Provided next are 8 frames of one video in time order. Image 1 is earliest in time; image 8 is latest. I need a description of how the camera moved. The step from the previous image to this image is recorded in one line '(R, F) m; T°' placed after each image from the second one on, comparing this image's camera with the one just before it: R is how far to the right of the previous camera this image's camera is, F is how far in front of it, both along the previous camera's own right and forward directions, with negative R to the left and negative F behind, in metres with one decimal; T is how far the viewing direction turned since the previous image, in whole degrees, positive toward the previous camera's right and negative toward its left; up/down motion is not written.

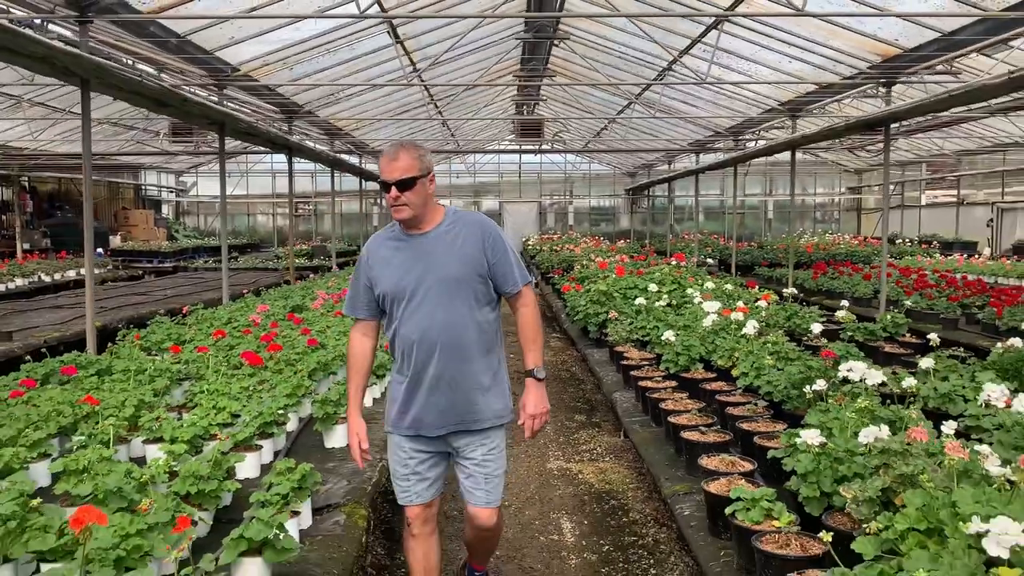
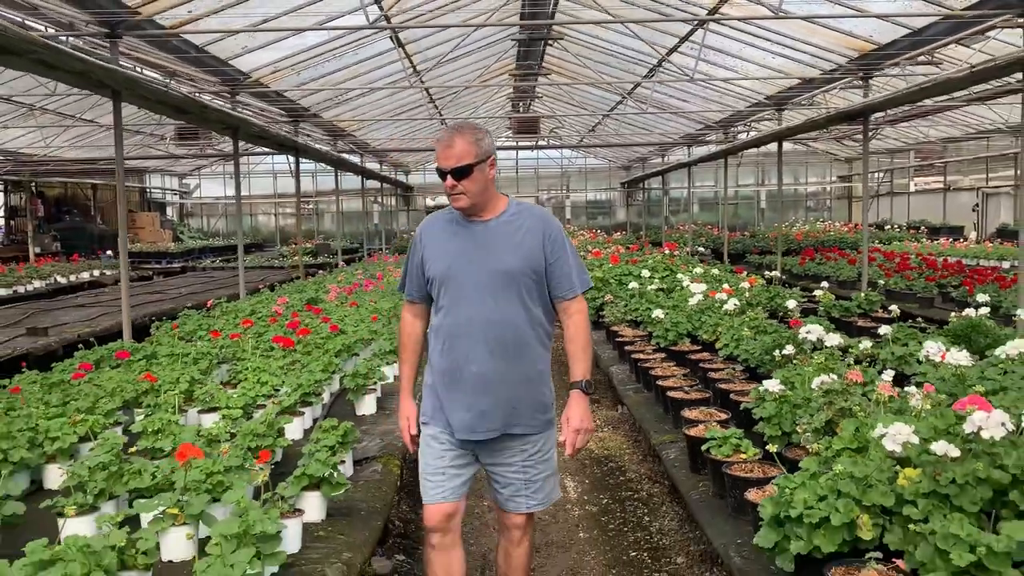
(0.0, -0.5) m; 0°
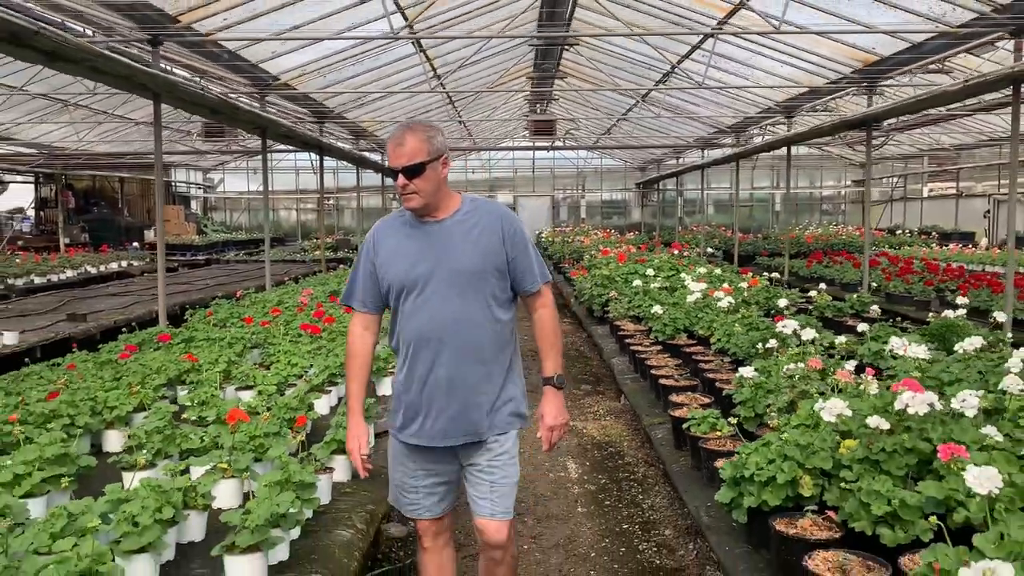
(0.0, -0.4) m; -1°
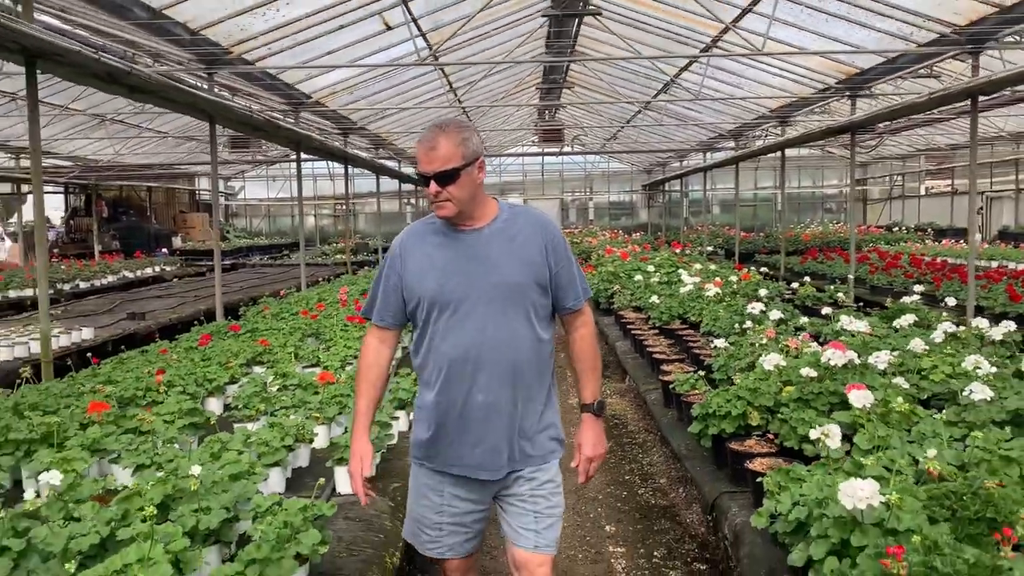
(-0.1, -0.9) m; -1°
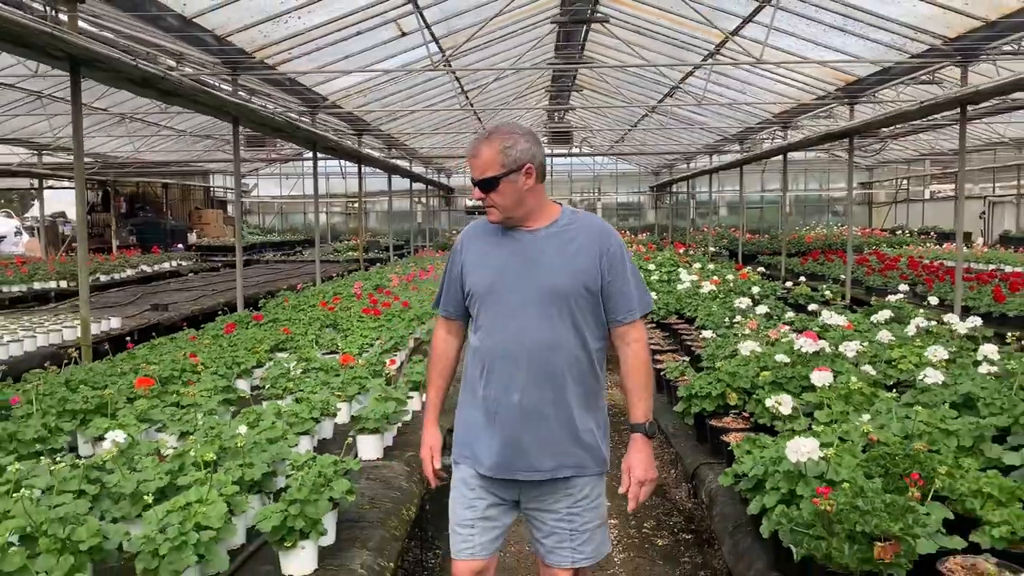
(0.0, -0.4) m; -1°
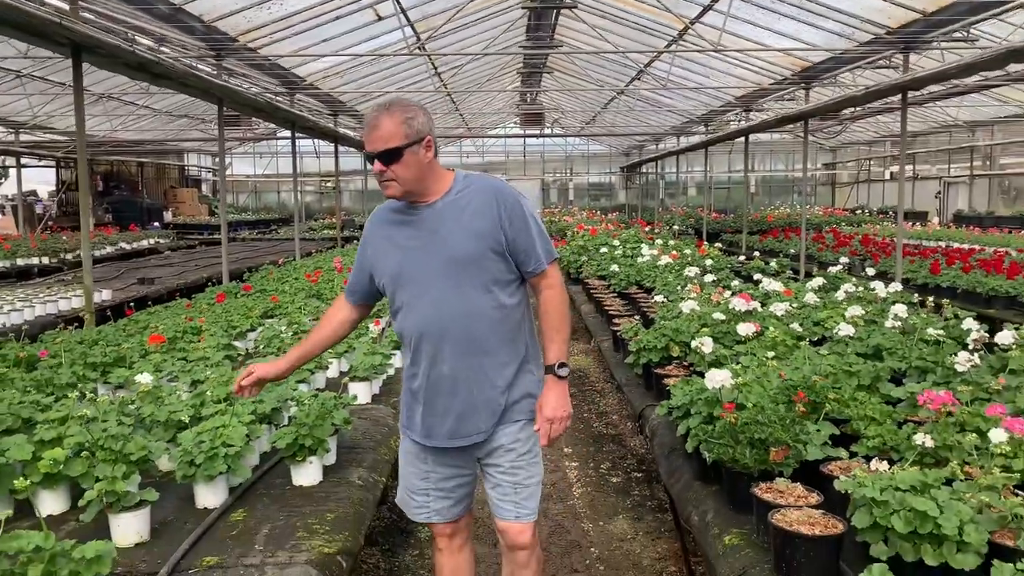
(0.0, -0.5) m; +2°
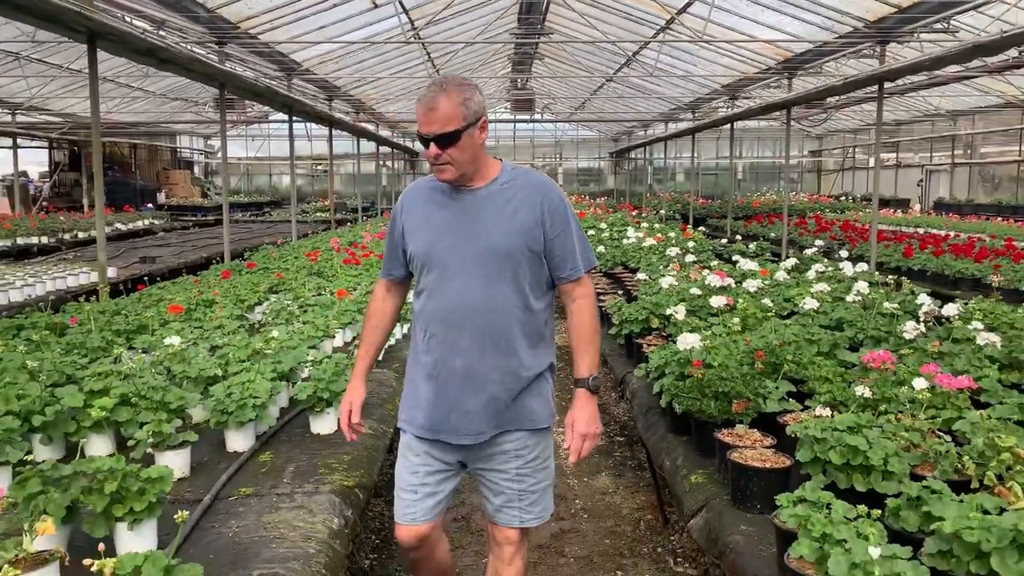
(0.0, -0.4) m; +1°
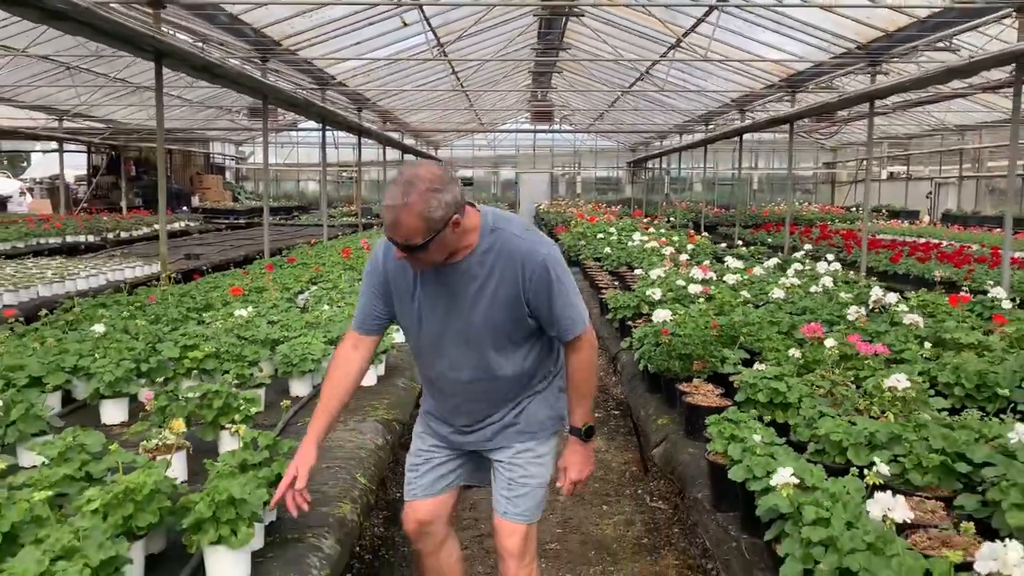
(+0.1, -0.8) m; -1°
